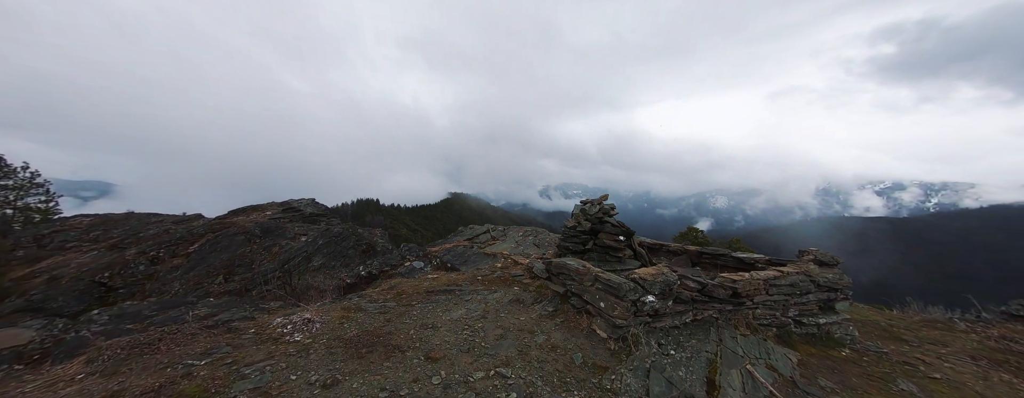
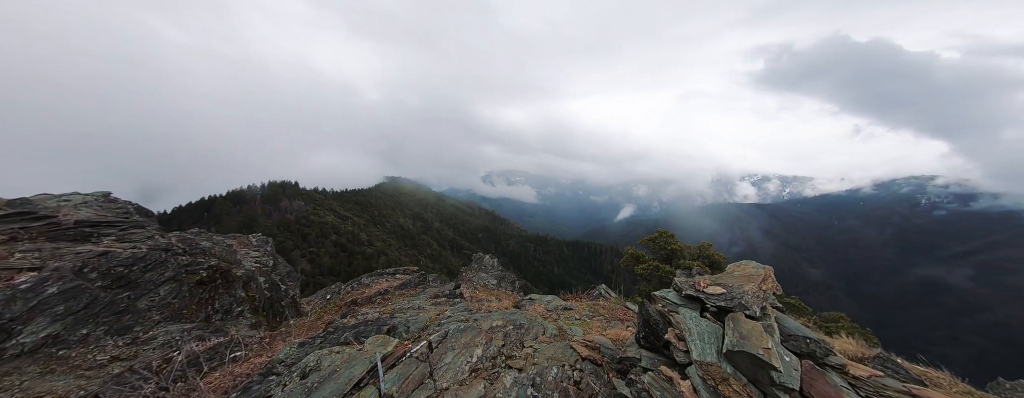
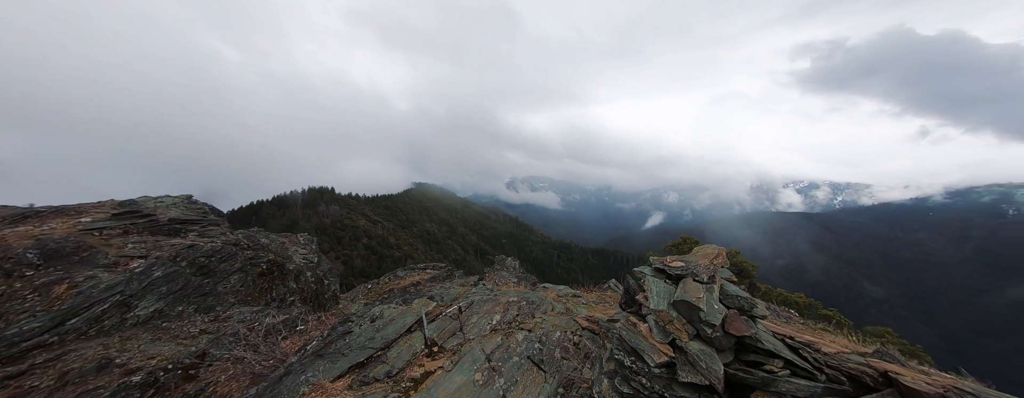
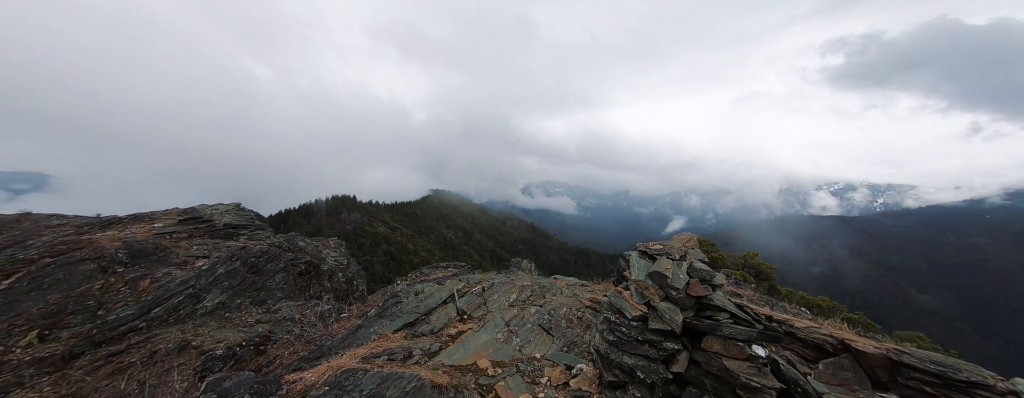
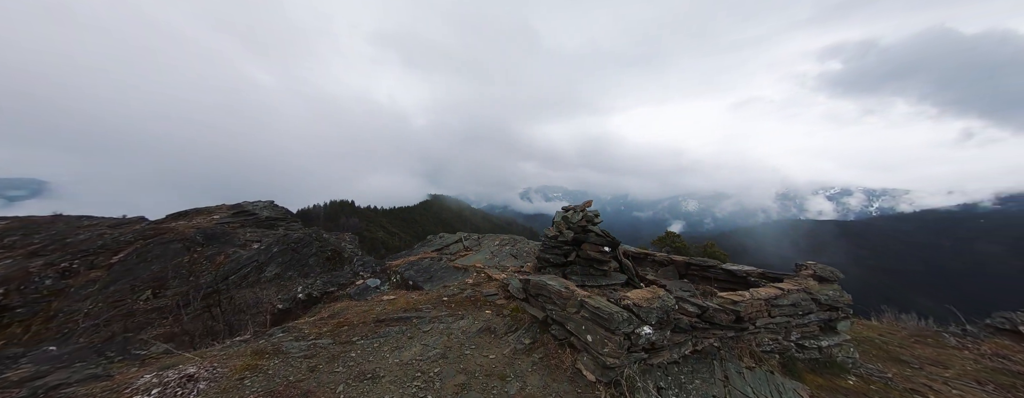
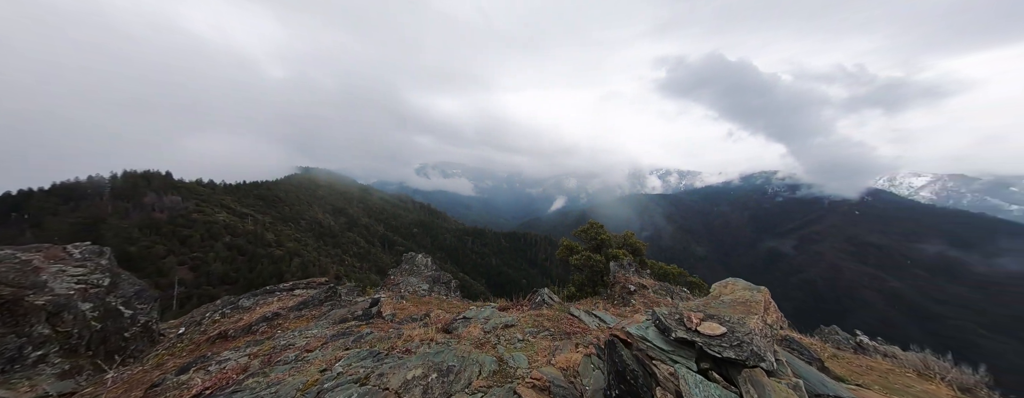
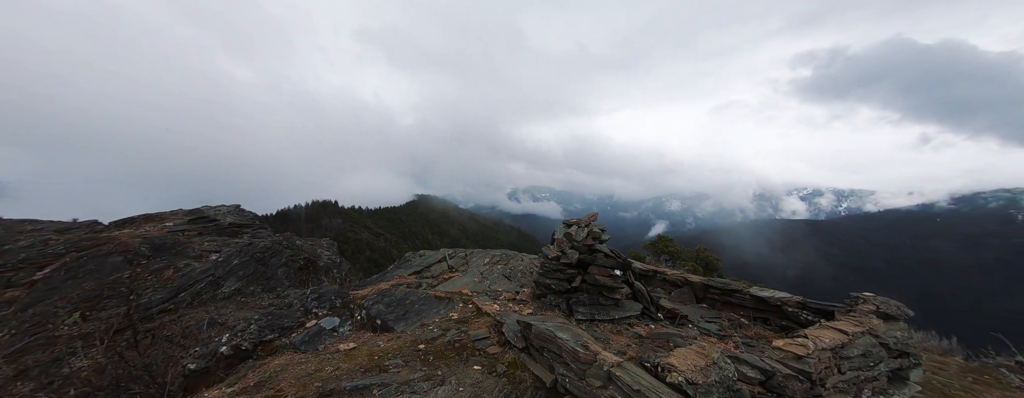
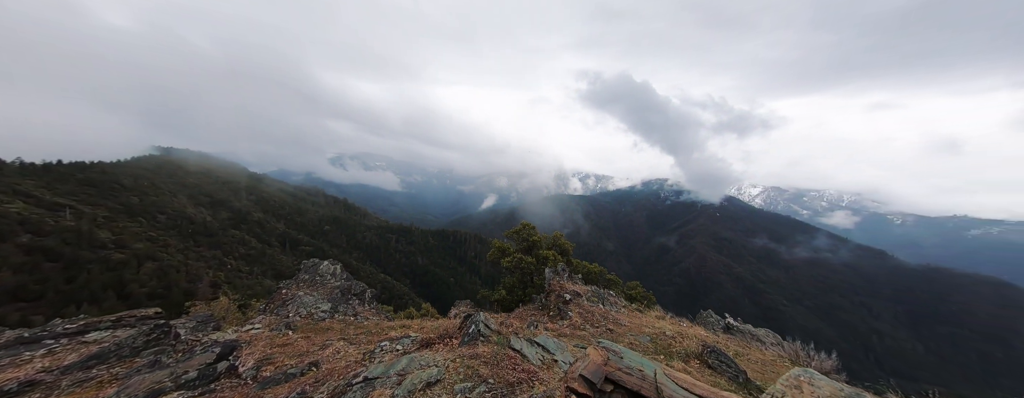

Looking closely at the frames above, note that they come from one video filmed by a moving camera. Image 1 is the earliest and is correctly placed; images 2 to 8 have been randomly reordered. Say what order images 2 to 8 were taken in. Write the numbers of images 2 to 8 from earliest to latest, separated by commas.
5, 7, 4, 3, 2, 6, 8
